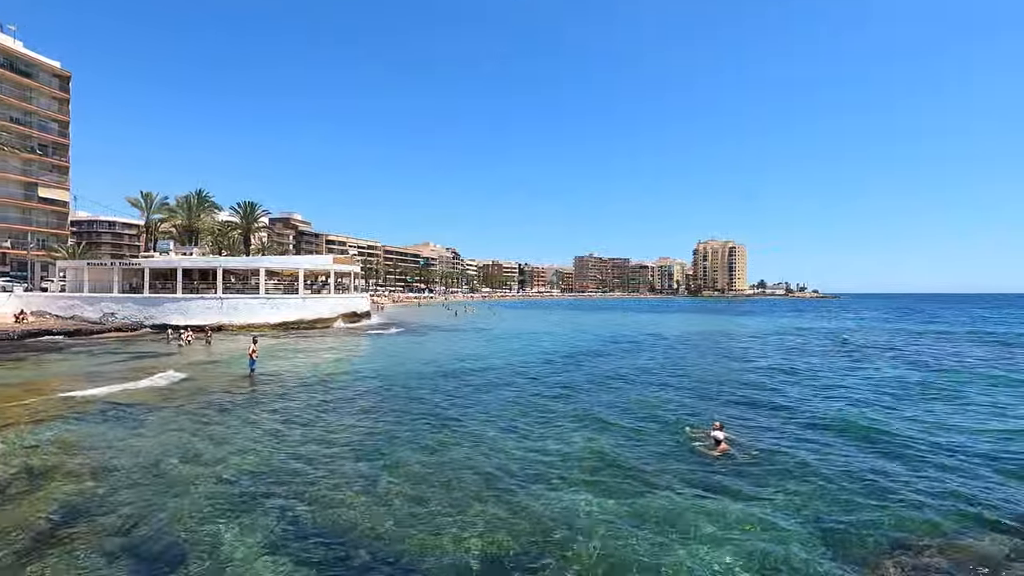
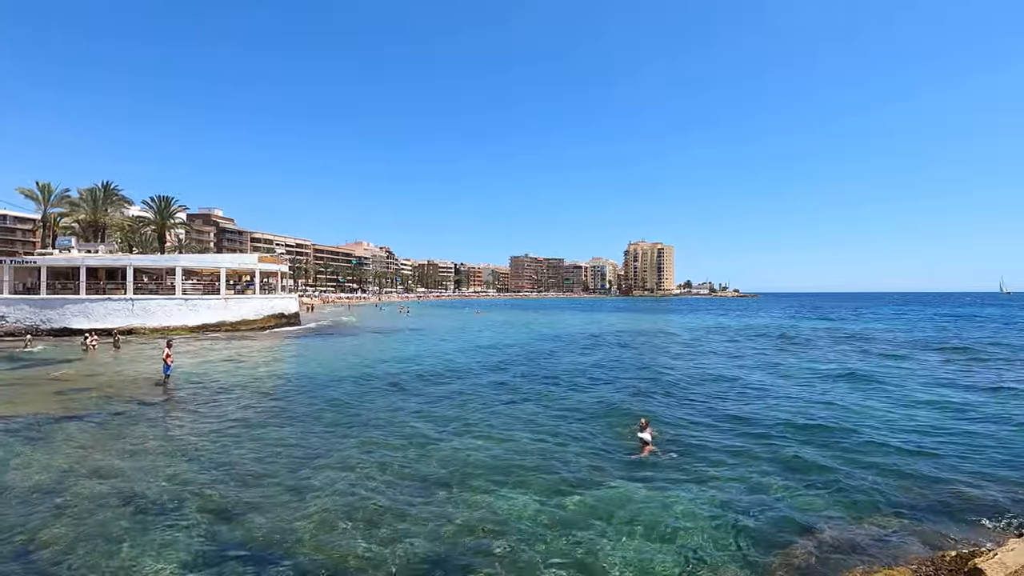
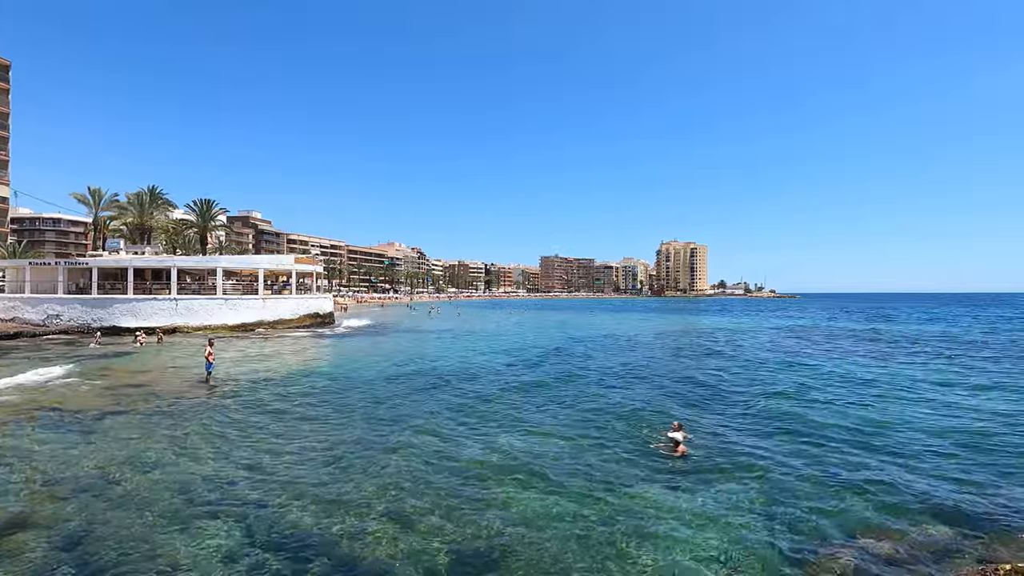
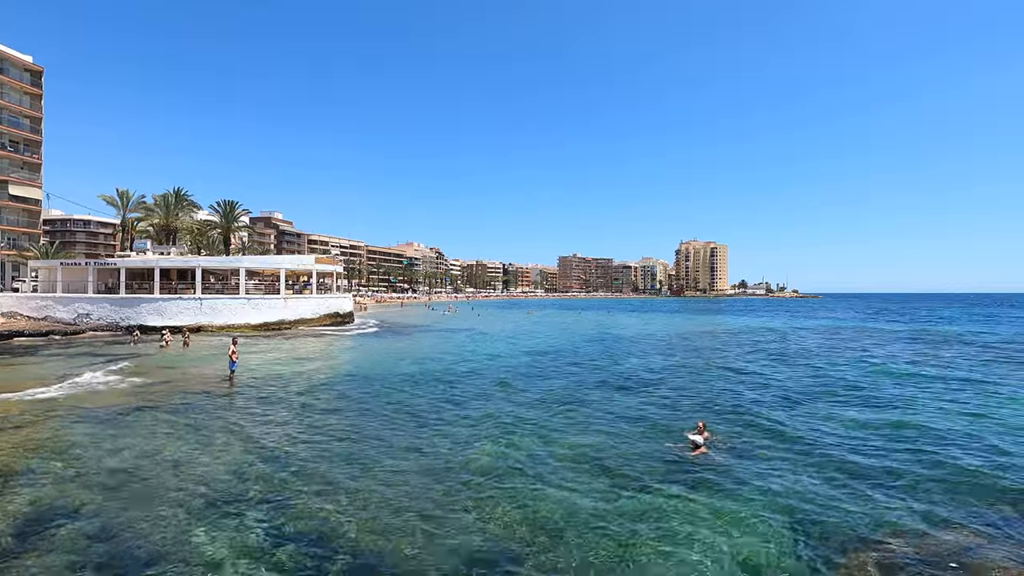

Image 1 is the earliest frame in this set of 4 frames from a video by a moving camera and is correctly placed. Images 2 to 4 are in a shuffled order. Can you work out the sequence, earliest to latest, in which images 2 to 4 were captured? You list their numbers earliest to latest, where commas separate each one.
4, 3, 2
